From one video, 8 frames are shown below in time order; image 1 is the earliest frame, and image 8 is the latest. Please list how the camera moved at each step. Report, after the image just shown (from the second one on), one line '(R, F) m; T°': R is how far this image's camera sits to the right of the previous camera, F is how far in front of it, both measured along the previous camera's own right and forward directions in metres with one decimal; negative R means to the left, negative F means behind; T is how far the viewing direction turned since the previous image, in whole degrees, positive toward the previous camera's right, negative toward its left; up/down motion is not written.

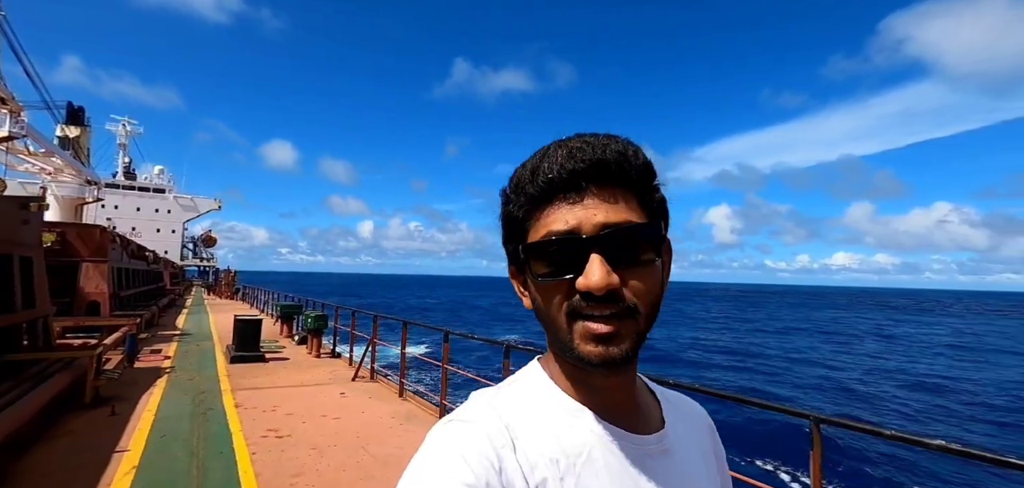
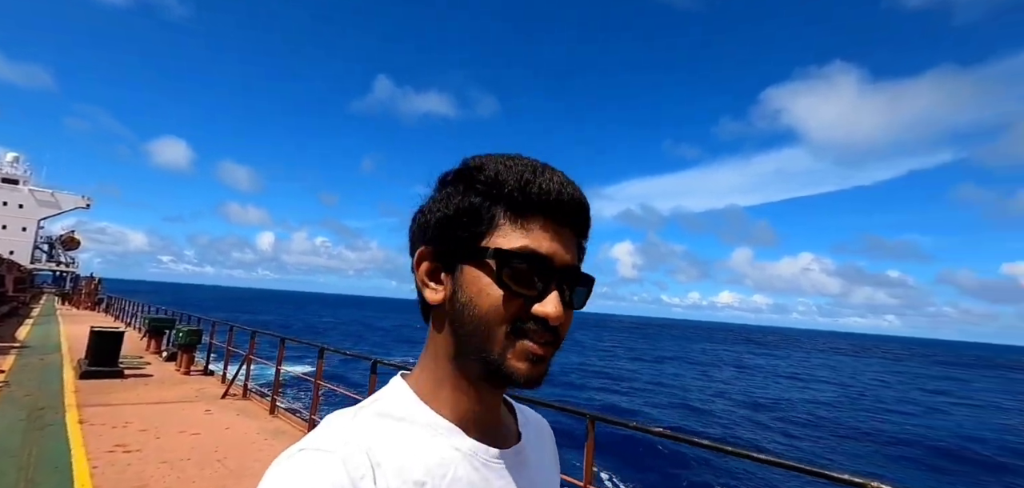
(0.0, 0.0) m; +10°
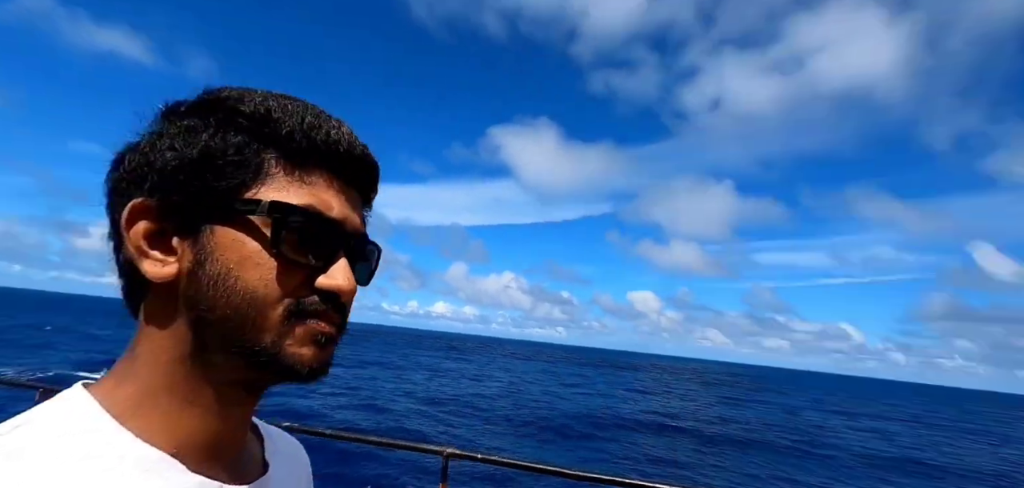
(0.0, +0.1) m; +29°
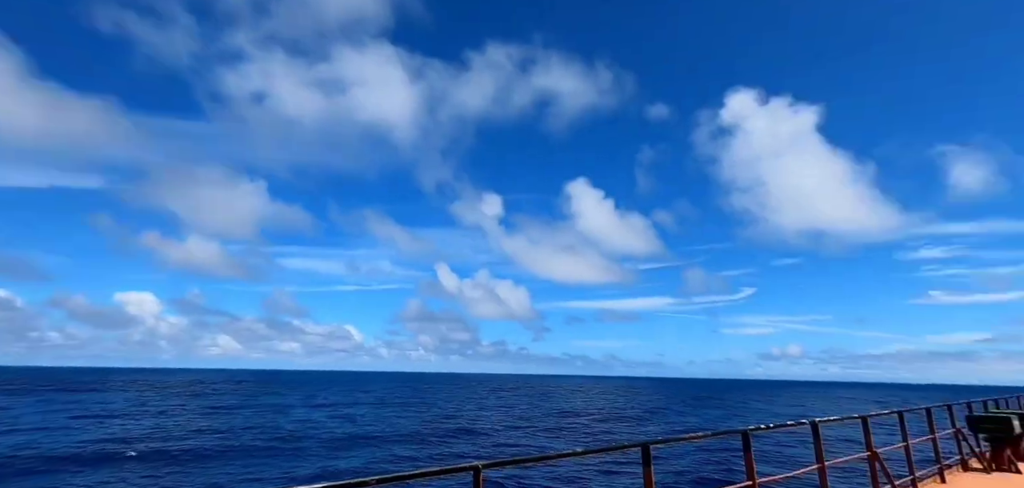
(+0.1, +0.1) m; +17°
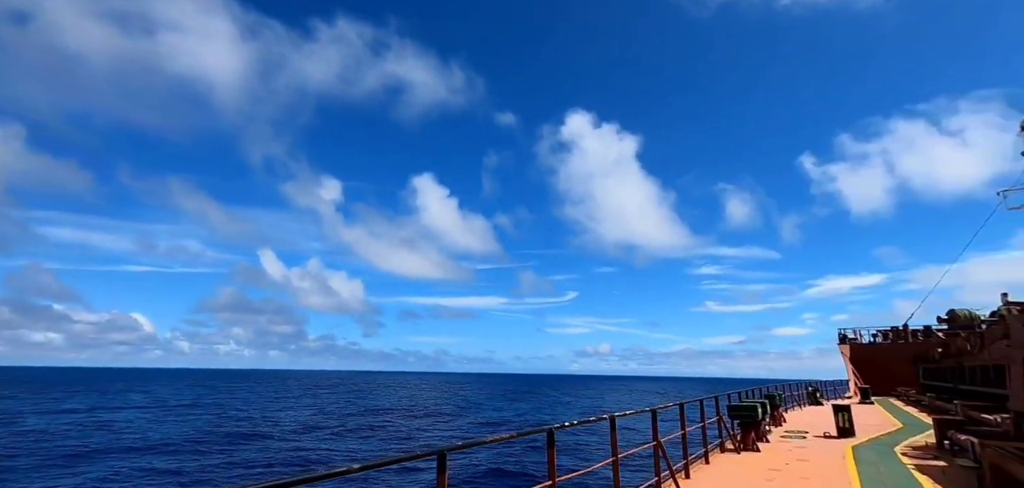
(+0.1, +0.3) m; +18°
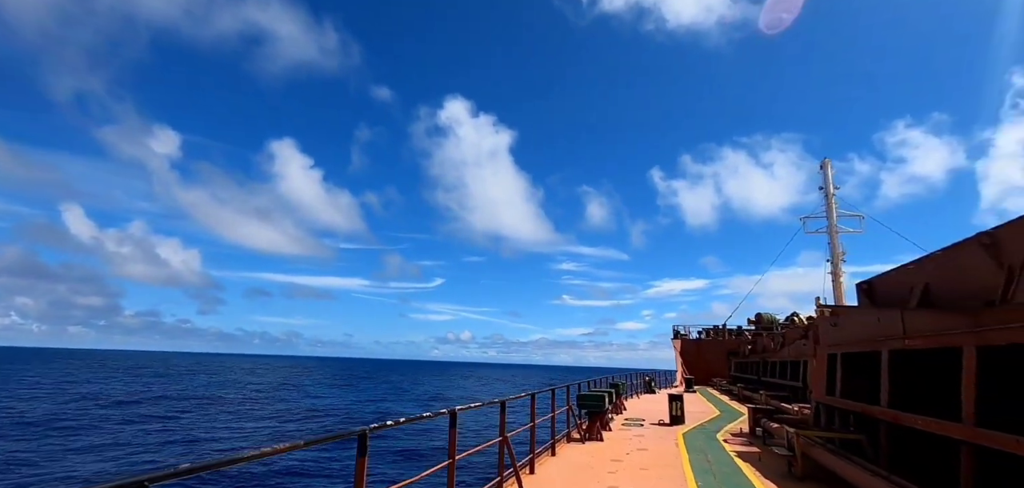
(+0.3, +0.8) m; +14°
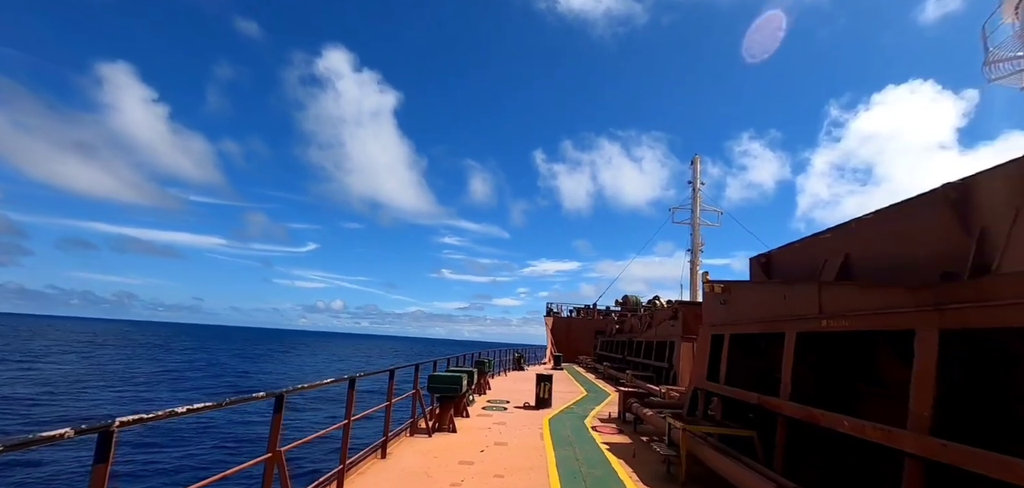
(+0.6, +2.0) m; +13°
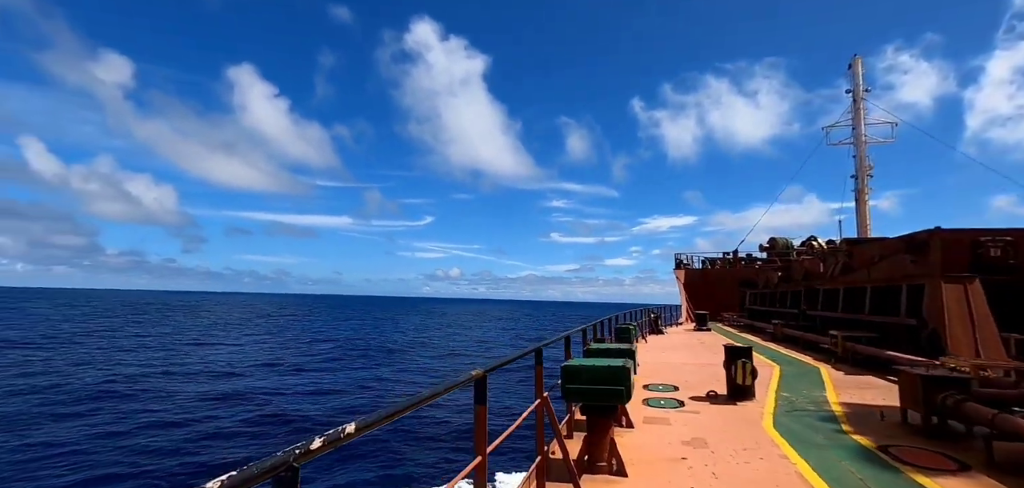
(-0.9, +4.4) m; -12°
